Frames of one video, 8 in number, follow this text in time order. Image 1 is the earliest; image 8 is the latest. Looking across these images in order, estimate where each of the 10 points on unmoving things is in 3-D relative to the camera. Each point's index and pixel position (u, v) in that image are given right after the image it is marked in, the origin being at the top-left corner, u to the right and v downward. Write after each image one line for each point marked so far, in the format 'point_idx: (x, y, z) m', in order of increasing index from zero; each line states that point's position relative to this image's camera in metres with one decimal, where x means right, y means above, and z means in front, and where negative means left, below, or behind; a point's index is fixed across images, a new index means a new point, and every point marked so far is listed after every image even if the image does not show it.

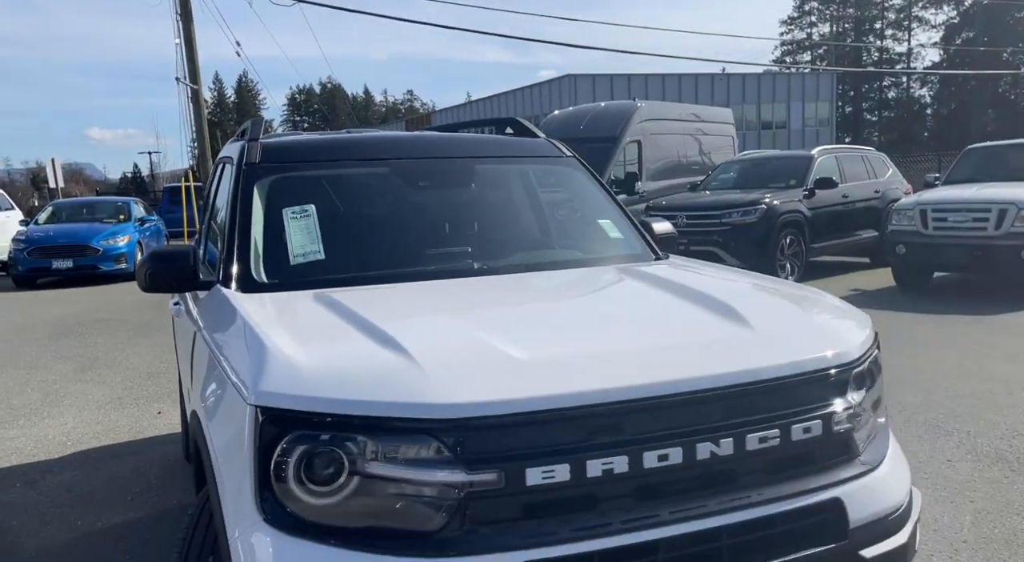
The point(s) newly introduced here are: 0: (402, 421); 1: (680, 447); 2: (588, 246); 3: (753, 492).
0: (-0.2, -0.3, +1.7) m
1: (+0.4, -0.4, +1.8) m
2: (+0.3, +0.2, +3.5) m
3: (+0.6, -0.5, +1.9) m
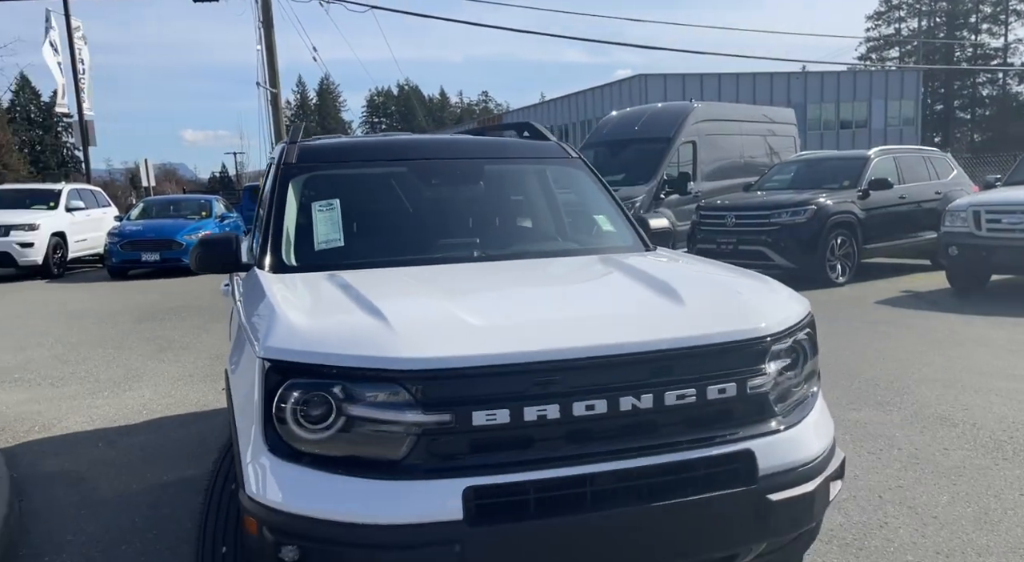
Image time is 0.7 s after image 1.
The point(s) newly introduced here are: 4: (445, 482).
0: (-0.4, -0.3, +2.1) m
1: (+0.3, -0.3, +2.2) m
2: (+0.3, +0.2, +3.9) m
3: (+0.5, -0.5, +2.3) m
4: (-0.2, -0.6, +2.1) m
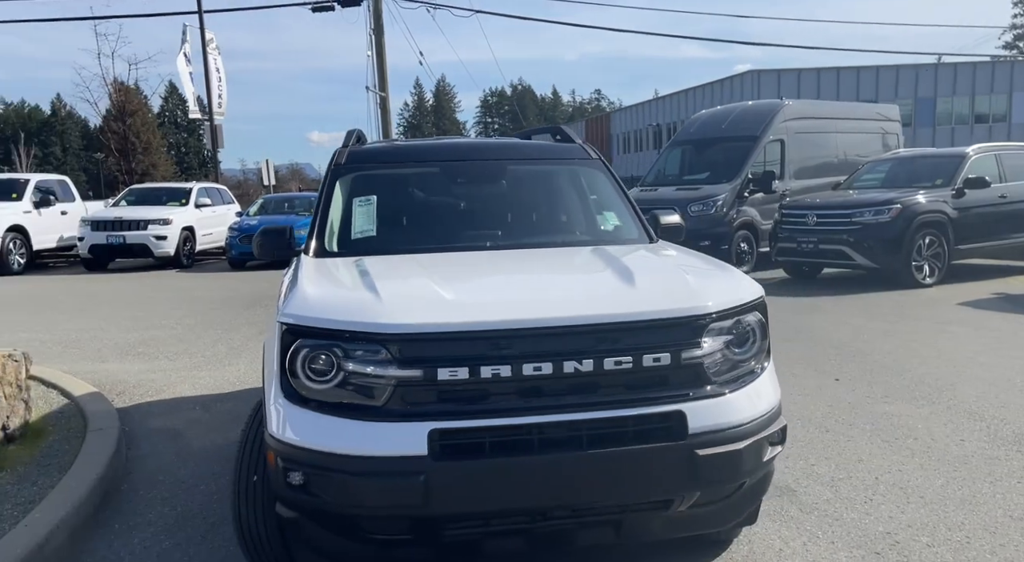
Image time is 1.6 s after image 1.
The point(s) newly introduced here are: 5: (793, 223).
0: (-0.5, -0.2, +2.7) m
1: (+0.1, -0.3, +2.7) m
2: (+0.4, +0.3, +4.3) m
3: (+0.3, -0.4, +2.7) m
4: (-0.3, -0.5, +2.6) m
5: (+4.7, +1.0, +13.2) m
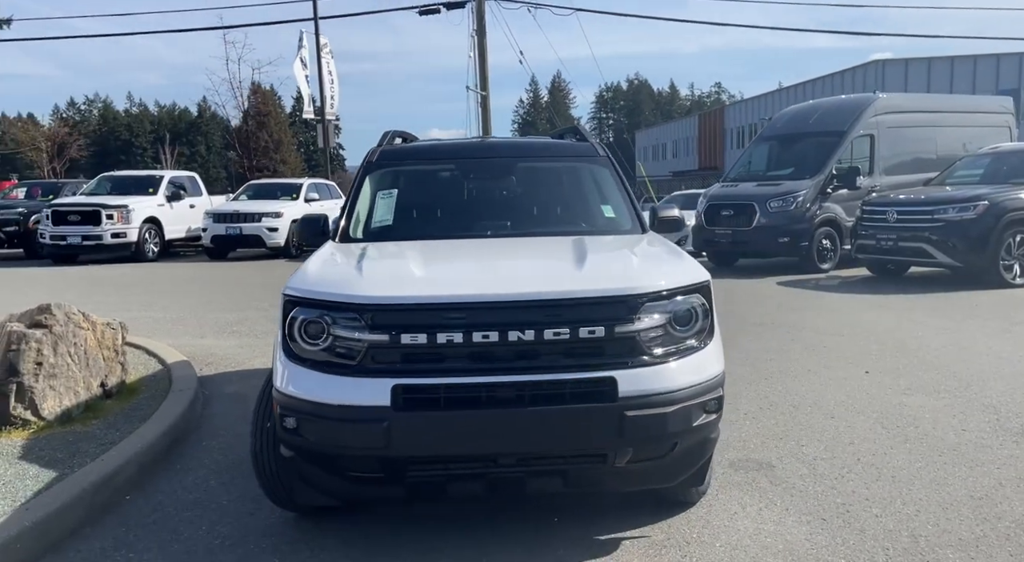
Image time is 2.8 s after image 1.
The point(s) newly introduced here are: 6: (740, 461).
0: (-0.7, -0.1, +3.3) m
1: (-0.1, -0.2, +3.2) m
2: (+0.5, +0.4, +4.7) m
3: (+0.1, -0.3, +3.2) m
4: (-0.5, -0.4, +3.1) m
5: (+6.0, +1.0, +12.9) m
6: (+1.3, -1.1, +4.6) m
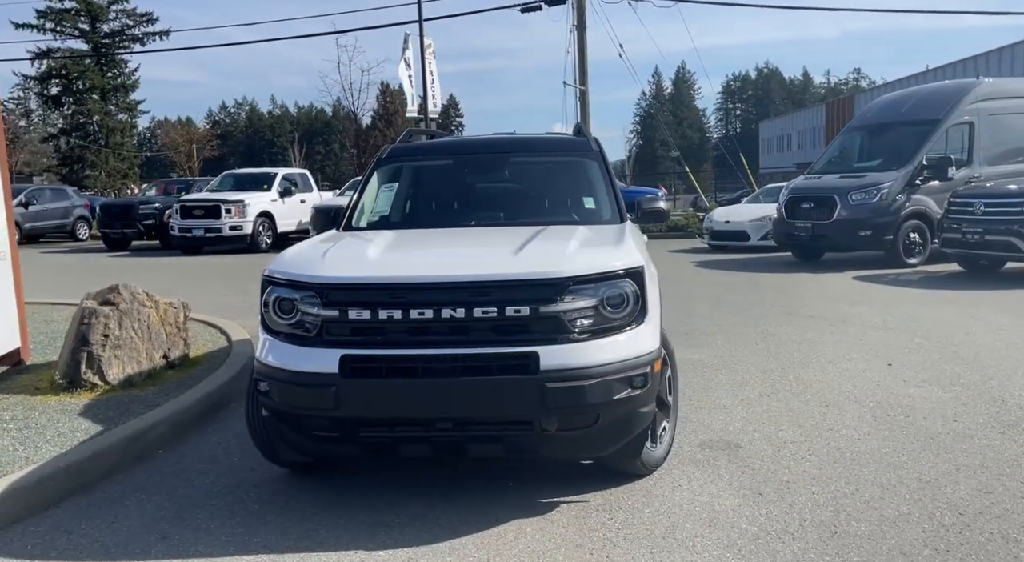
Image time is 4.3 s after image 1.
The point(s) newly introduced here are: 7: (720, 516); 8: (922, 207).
0: (-1.0, 0.0, +3.8) m
1: (-0.4, -0.1, +3.6) m
2: (+0.4, +0.4, +5.0) m
3: (-0.2, -0.3, +3.6) m
4: (-0.8, -0.3, +3.6) m
5: (+7.0, +1.1, +12.3) m
6: (+1.2, -1.0, +4.8) m
7: (+1.0, -1.1, +3.7) m
8: (+7.6, +1.4, +14.5) m
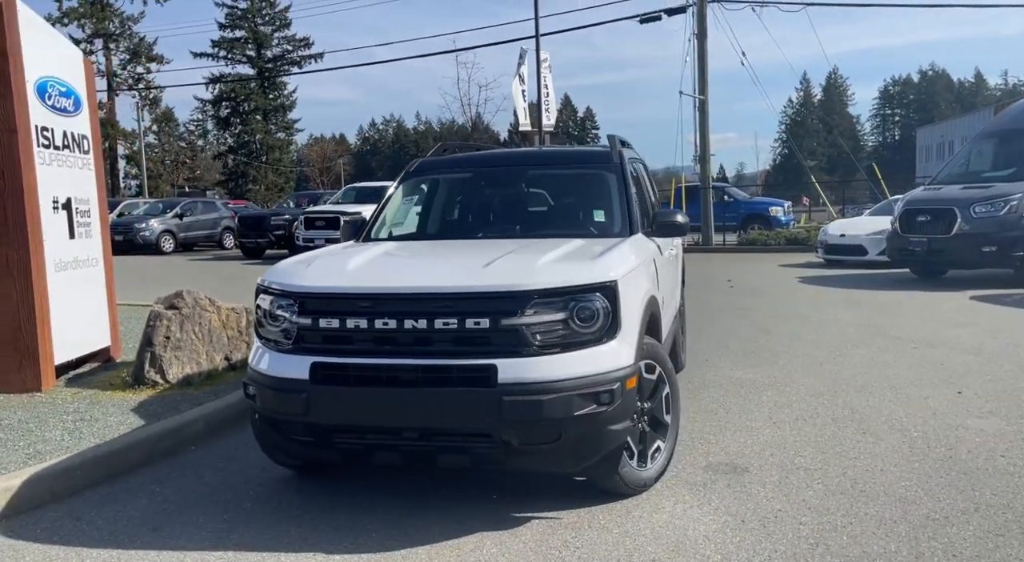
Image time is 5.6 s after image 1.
0: (-1.1, -0.1, +3.9) m
1: (-0.5, -0.2, +3.7) m
2: (+0.5, +0.4, +5.0) m
3: (-0.3, -0.3, +3.6) m
4: (-1.0, -0.4, +3.8) m
5: (+8.2, +0.8, +11.0) m
6: (+1.2, -1.1, +4.6) m
7: (+0.8, -1.2, +3.5) m
8: (+9.2, +1.0, +13.1) m
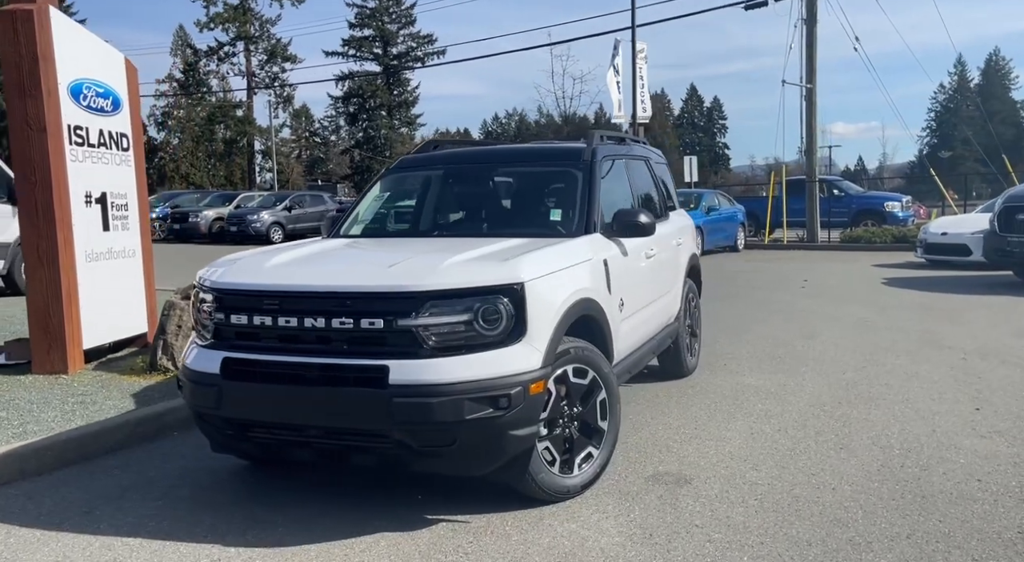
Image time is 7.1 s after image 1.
0: (-1.5, 0.0, +4.0) m
1: (-1.0, -0.2, +3.7) m
2: (+0.2, +0.4, +4.9) m
3: (-0.8, -0.3, +3.6) m
4: (-1.4, -0.4, +3.9) m
5: (+8.8, +0.7, +9.7) m
6: (+0.8, -1.1, +4.4) m
7: (+0.3, -1.2, +3.4) m
8: (+10.0, +0.9, +11.7) m
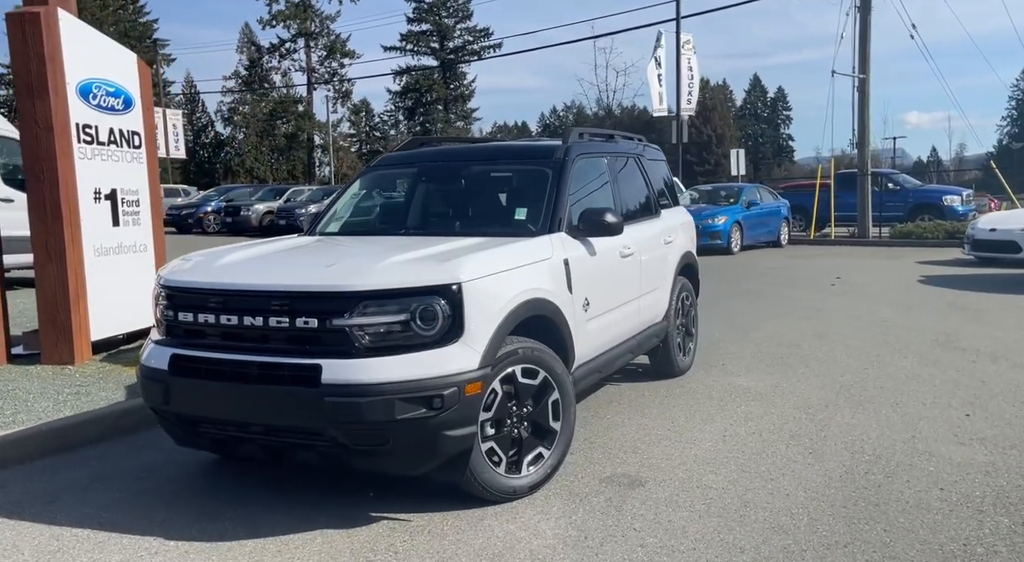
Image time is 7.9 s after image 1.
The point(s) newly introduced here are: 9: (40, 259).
0: (-1.8, 0.0, +4.1) m
1: (-1.3, -0.2, +3.8) m
2: (0.0, +0.4, +4.8) m
3: (-1.1, -0.3, +3.7) m
4: (-1.7, -0.3, +4.0) m
5: (+8.9, +0.7, +9.1) m
6: (+0.6, -1.1, +4.3) m
7: (0.0, -1.2, +3.4) m
8: (+10.2, +0.9, +10.9) m
9: (-4.2, +0.2, +6.9) m
